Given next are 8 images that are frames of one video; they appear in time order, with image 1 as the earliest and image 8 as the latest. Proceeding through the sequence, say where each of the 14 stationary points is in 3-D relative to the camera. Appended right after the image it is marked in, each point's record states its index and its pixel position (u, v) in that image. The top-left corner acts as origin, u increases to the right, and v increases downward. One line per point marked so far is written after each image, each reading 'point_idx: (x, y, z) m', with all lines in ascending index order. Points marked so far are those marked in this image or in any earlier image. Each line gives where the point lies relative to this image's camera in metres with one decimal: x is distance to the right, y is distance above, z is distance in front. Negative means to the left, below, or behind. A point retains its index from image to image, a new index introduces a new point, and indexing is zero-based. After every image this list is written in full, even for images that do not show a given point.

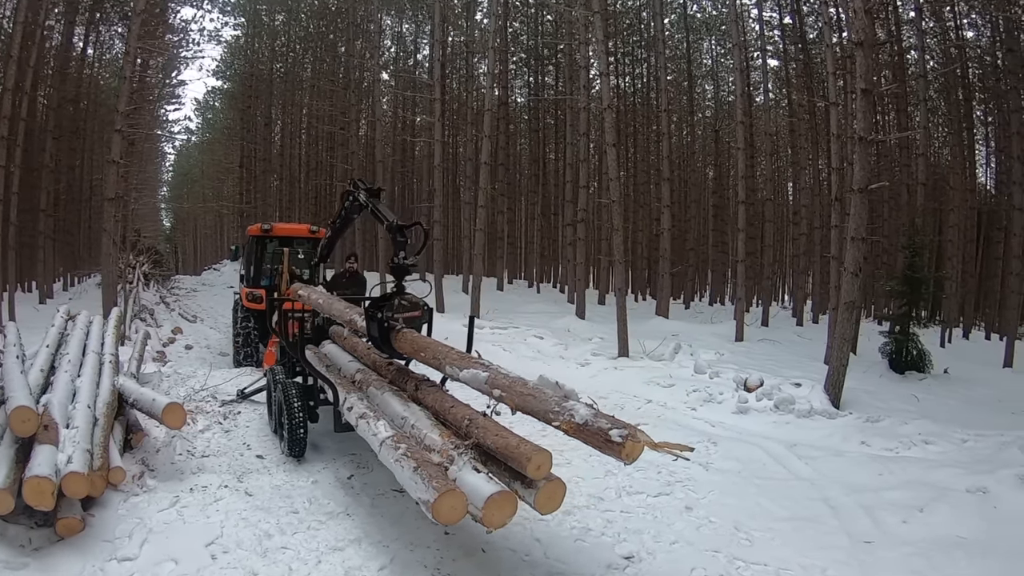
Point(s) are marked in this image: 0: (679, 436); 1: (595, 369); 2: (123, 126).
0: (+2.0, -1.7, +7.2) m
1: (+1.5, -1.3, +10.2) m
2: (-7.1, +2.9, +11.1) m
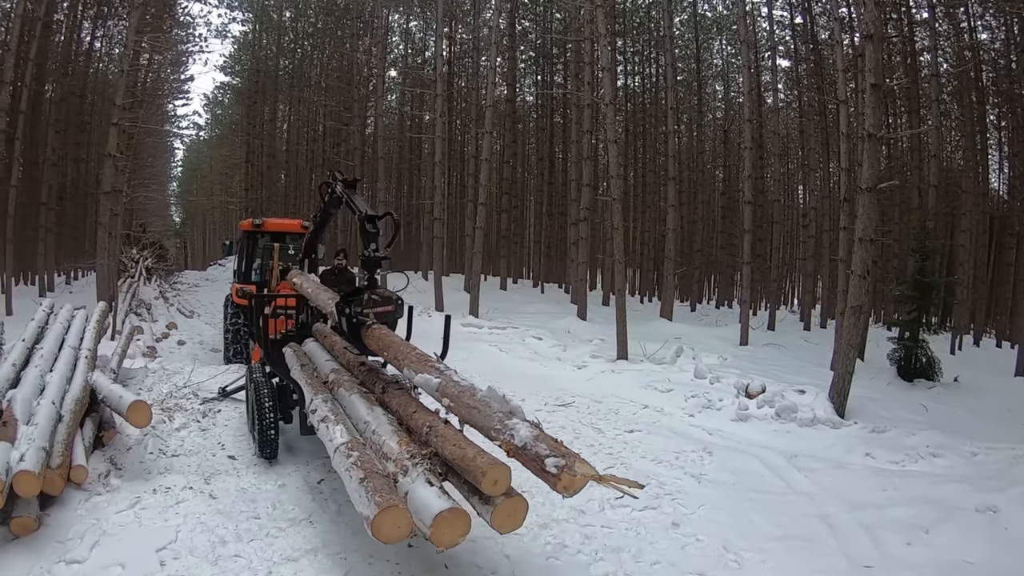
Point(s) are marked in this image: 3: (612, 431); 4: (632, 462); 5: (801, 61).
0: (+1.9, -1.8, +6.9) m
1: (+1.5, -1.4, +10.0) m
2: (-7.1, +3.0, +11.0) m
3: (+1.3, -1.7, +7.2) m
4: (+1.3, -1.8, +6.2) m
5: (+6.4, +5.1, +14.0) m
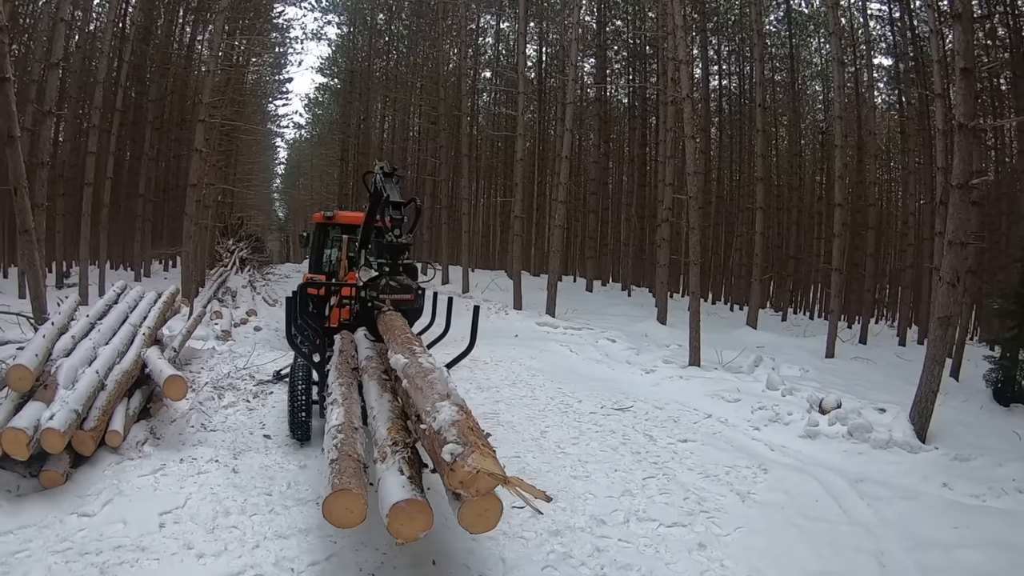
0: (+2.3, -1.8, +6.5) m
1: (+2.3, -1.4, +9.5) m
2: (-5.8, +3.3, +11.7) m
3: (+1.8, -1.7, +6.9) m
4: (+1.6, -1.8, +5.8) m
5: (+8.0, +4.8, +12.8) m
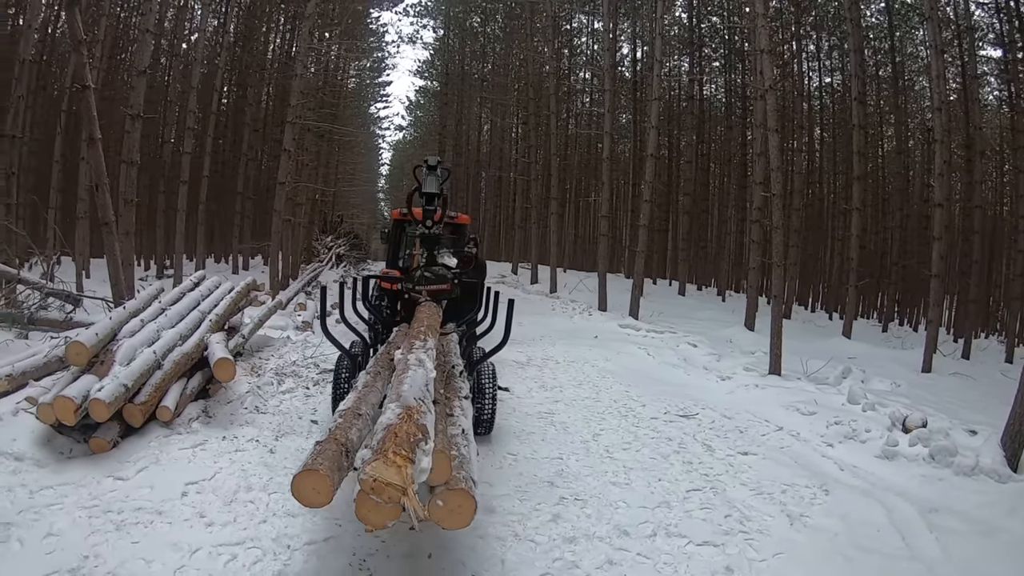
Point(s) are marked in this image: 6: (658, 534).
0: (+2.7, -1.8, +6.1) m
1: (+3.2, -1.4, +9.1) m
2: (-4.4, +3.4, +12.5) m
3: (+2.2, -1.7, +6.5) m
4: (+1.9, -1.8, +5.5) m
5: (+9.5, +4.6, +11.4) m
6: (+1.0, -1.8, +4.4) m
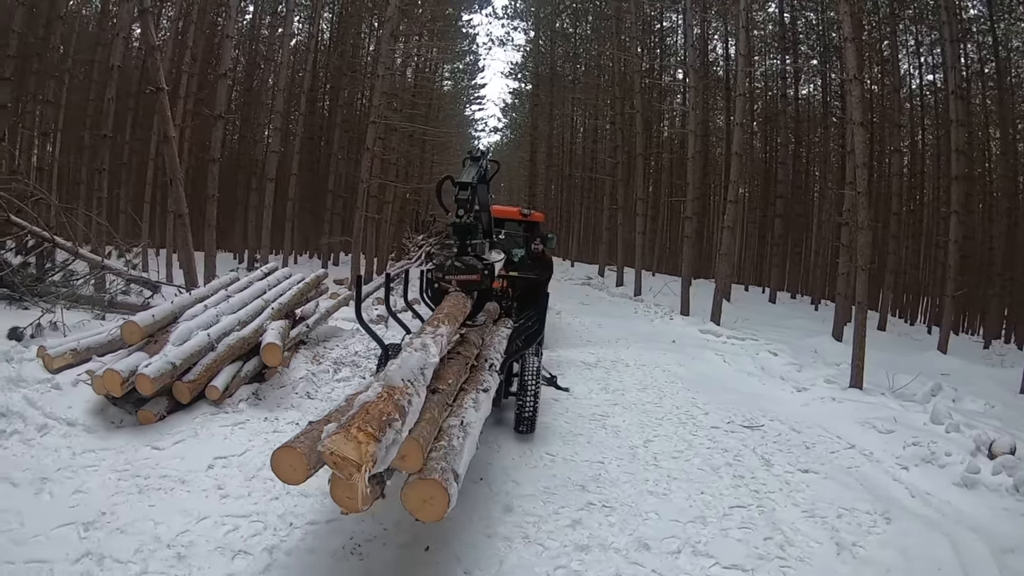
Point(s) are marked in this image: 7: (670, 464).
0: (+3.0, -1.9, +5.6) m
1: (+4.0, -1.5, +8.5) m
2: (-2.8, +3.5, +13.0) m
3: (+2.6, -1.7, +6.1) m
4: (+2.2, -1.8, +5.2) m
5: (+10.8, +4.4, +9.8) m
6: (+1.1, -1.8, +4.2) m
7: (+1.5, -1.6, +5.8) m
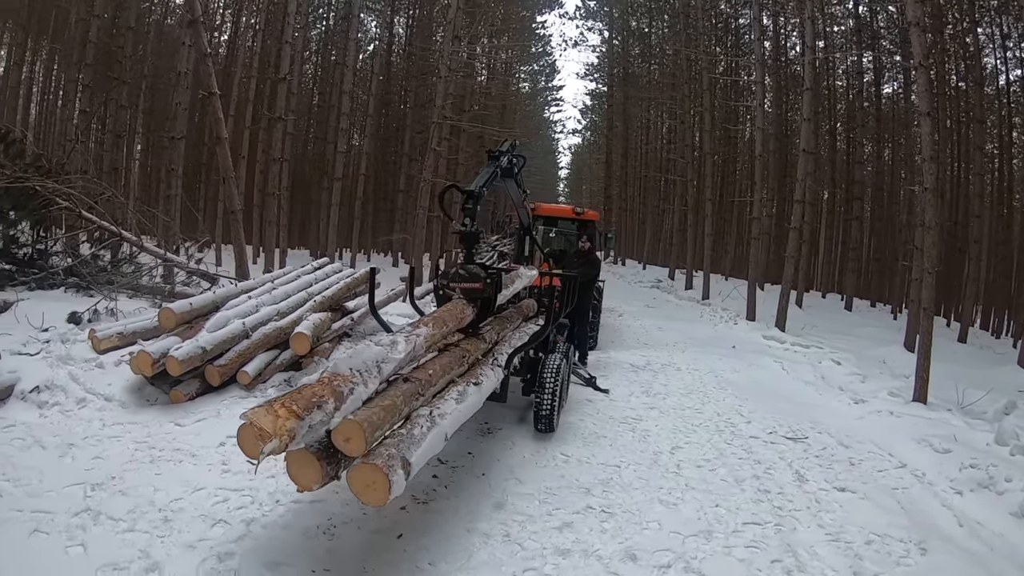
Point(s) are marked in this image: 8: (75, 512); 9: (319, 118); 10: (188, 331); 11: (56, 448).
0: (+3.1, -1.9, +5.2) m
1: (+4.5, -1.6, +8.0) m
2: (-1.6, +3.6, +13.4) m
3: (+2.8, -1.8, +5.8) m
4: (+2.2, -1.9, +4.9) m
5: (+11.5, +4.2, +8.4) m
6: (+1.1, -1.8, +4.1) m
7: (+1.6, -1.7, +5.7) m
8: (-2.1, -1.1, +3.0) m
9: (-6.0, +5.2, +19.2) m
10: (-2.7, -0.4, +5.2) m
11: (-2.6, -0.9, +3.6) m
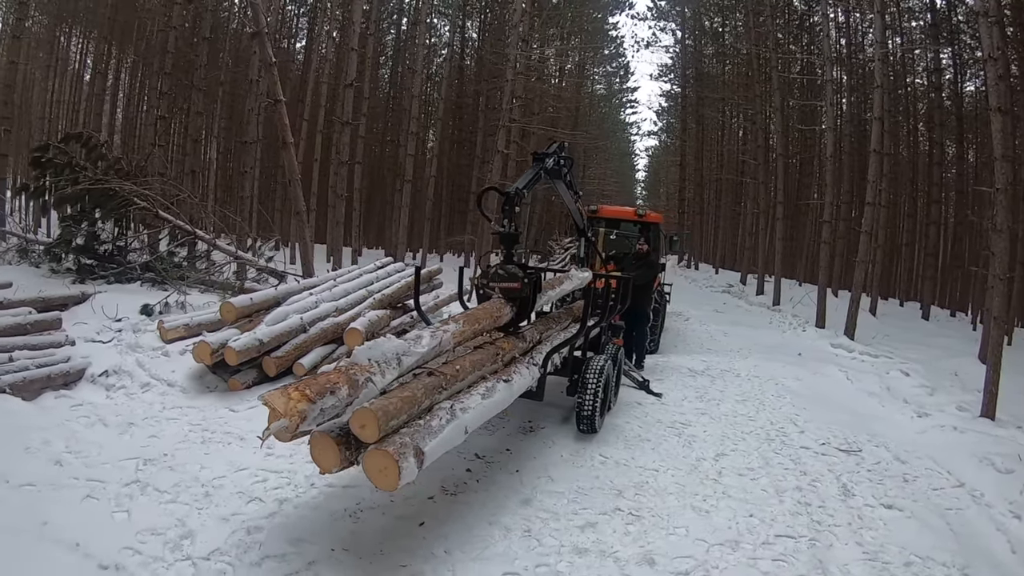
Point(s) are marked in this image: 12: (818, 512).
0: (+3.4, -2.0, +4.9) m
1: (+5.1, -1.7, +7.5) m
2: (-0.1, +3.6, +13.6) m
3: (+3.2, -1.8, +5.5) m
4: (+2.5, -1.9, +4.7) m
5: (+12.2, +4.0, +7.0) m
6: (+1.2, -1.8, +4.0) m
7: (+2.0, -1.7, +5.5) m
8: (-2.1, -1.0, +3.3) m
9: (-3.9, +5.2, +19.9) m
10: (-2.3, -0.3, +5.5) m
11: (-2.5, -0.9, +4.0) m
12: (+2.6, -1.8, +5.2) m
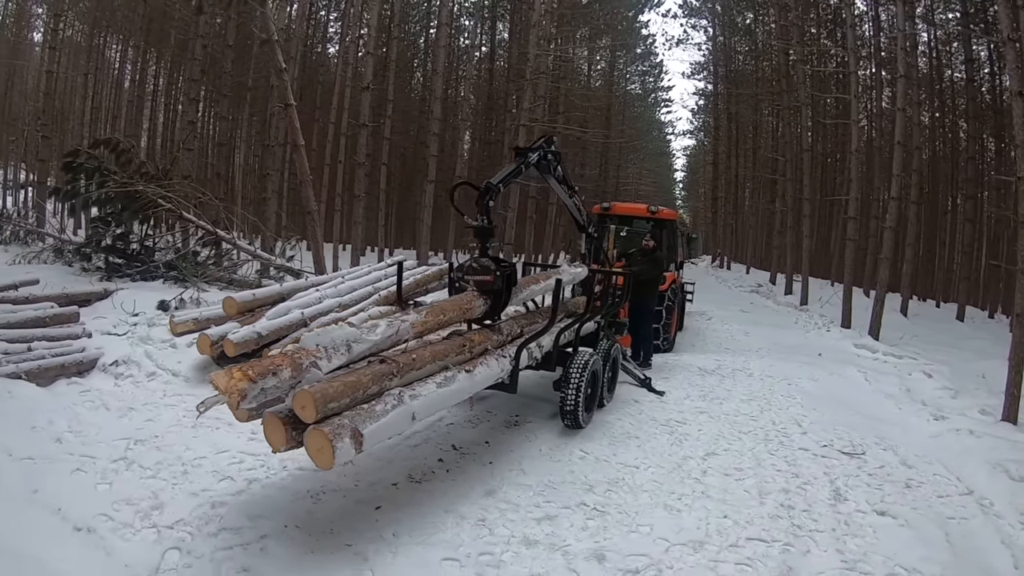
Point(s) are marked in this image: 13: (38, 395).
0: (+3.2, -2.0, +4.9) m
1: (+5.1, -1.7, +7.3) m
2: (+0.4, +3.6, +13.9) m
3: (+3.0, -1.9, +5.6) m
4: (+2.2, -1.9, +4.8) m
5: (+12.1, +3.9, +6.3) m
6: (+0.9, -1.8, +4.2) m
7: (+1.8, -1.7, +5.6) m
8: (-2.4, -1.0, +3.8) m
9: (-2.8, +5.3, +20.4) m
10: (-2.5, -0.3, +6.0) m
11: (-2.8, -0.9, +4.4) m
12: (+2.4, -1.9, +5.3) m
13: (-3.3, -0.7, +4.3) m
